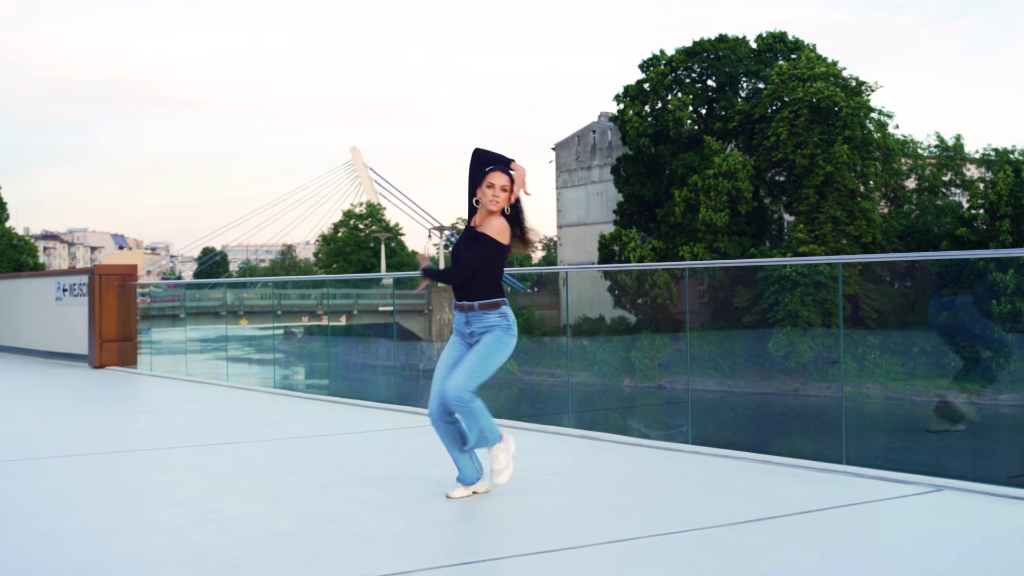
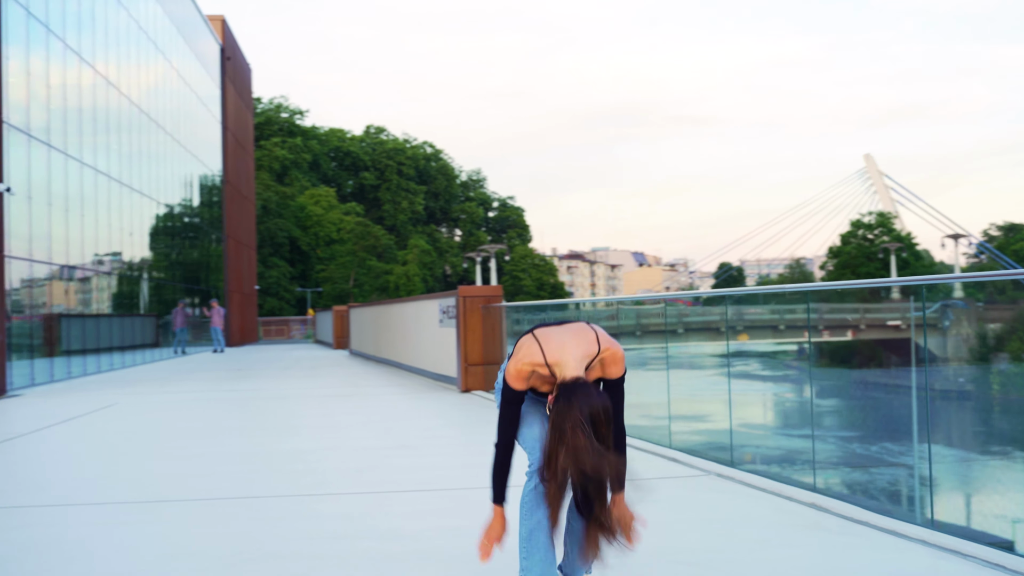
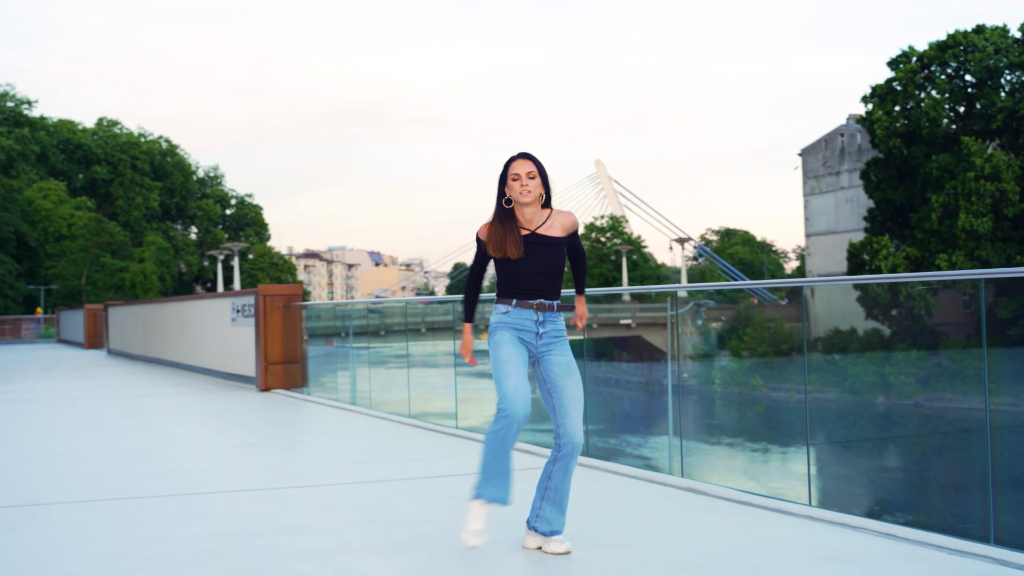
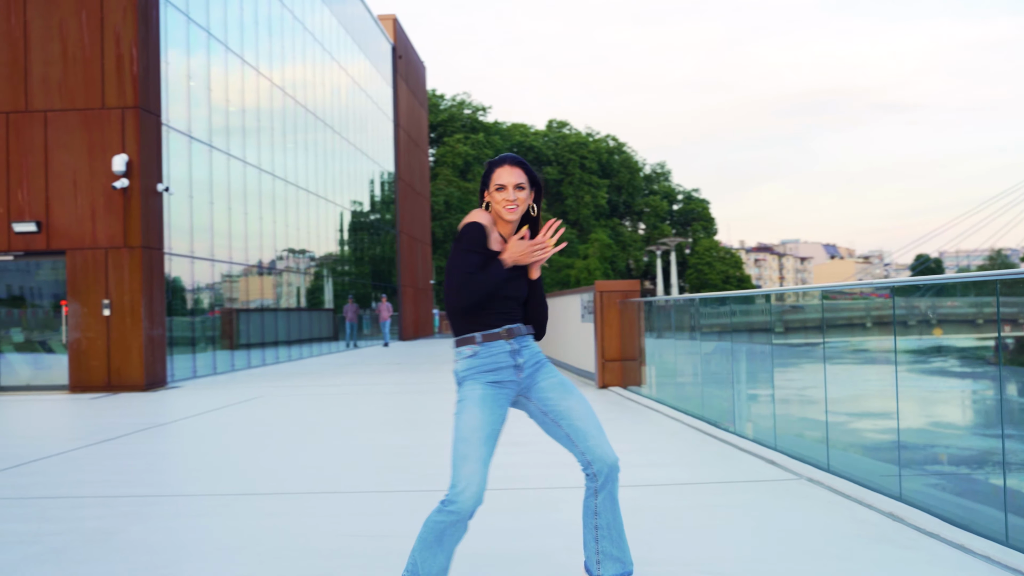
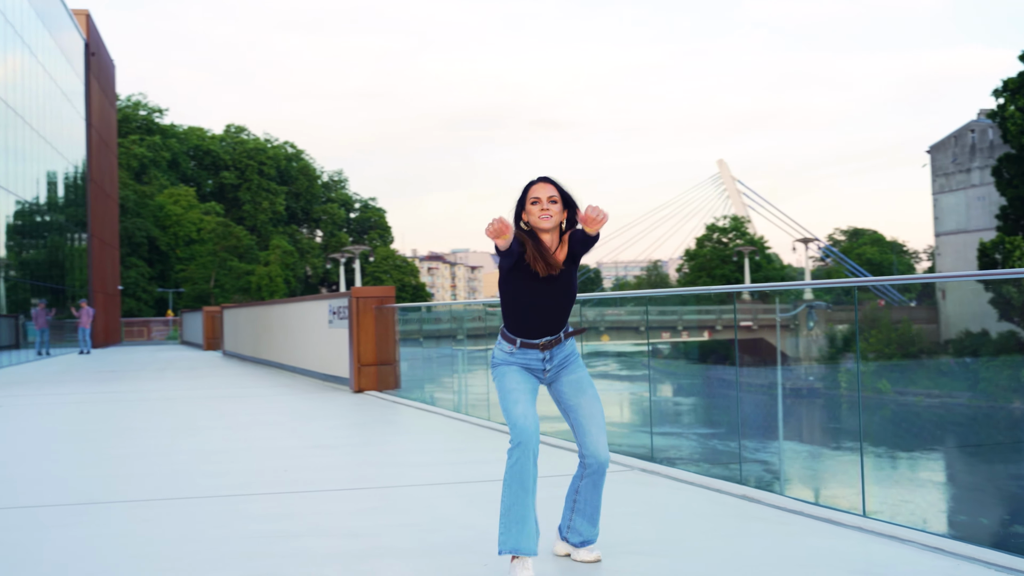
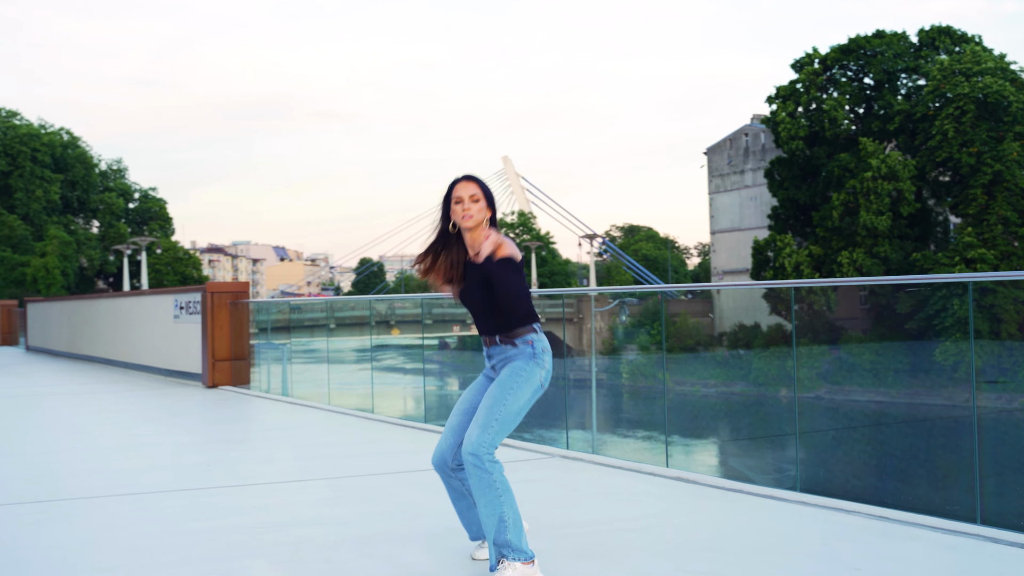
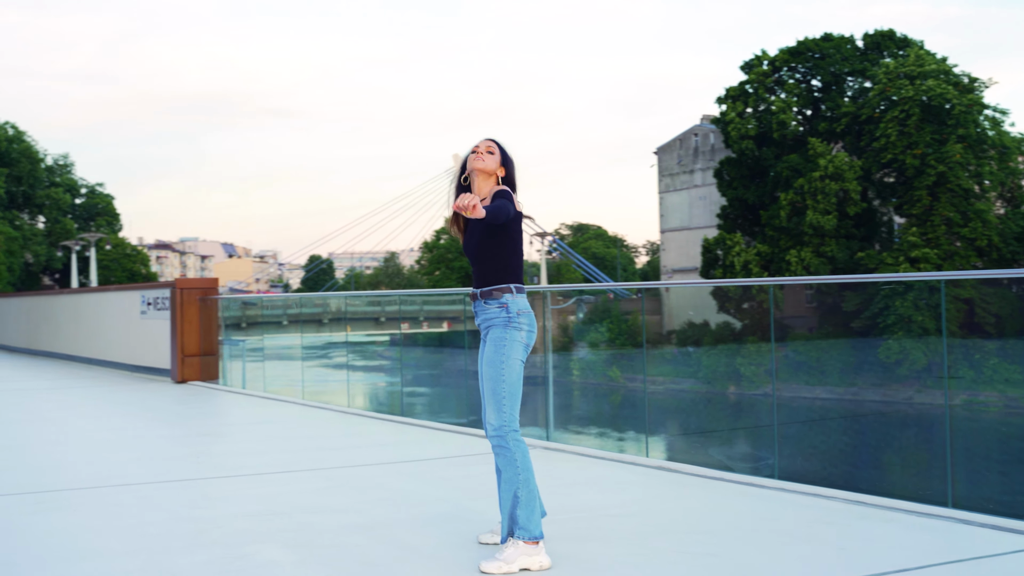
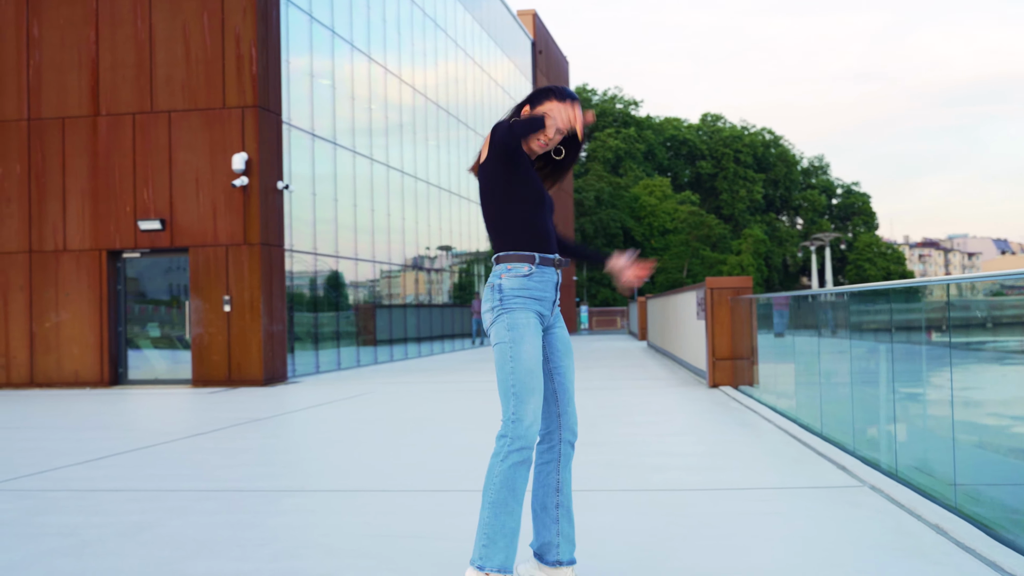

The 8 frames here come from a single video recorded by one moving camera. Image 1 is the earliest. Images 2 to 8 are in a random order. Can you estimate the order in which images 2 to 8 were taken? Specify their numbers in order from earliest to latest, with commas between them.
7, 6, 3, 5, 2, 4, 8
